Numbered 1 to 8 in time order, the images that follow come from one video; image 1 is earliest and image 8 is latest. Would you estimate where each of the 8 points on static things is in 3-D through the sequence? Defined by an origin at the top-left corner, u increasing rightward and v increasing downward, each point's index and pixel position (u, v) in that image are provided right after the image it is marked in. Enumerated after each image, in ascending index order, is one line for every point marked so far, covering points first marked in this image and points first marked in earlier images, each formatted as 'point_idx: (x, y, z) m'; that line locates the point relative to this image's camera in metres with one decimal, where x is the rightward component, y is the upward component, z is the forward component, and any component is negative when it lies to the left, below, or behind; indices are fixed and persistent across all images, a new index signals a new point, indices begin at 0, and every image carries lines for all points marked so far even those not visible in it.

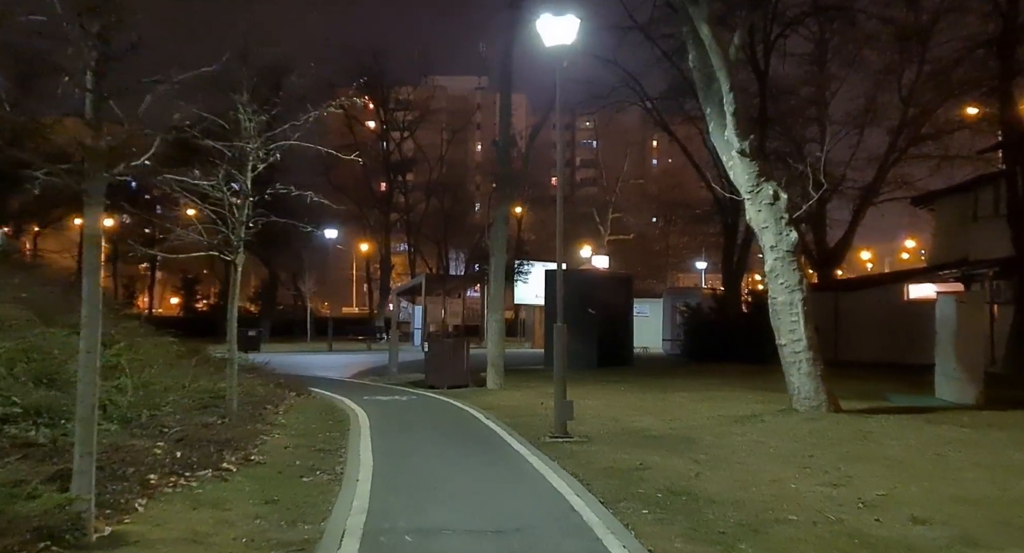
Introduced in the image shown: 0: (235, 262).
0: (-3.9, +0.2, +15.3) m
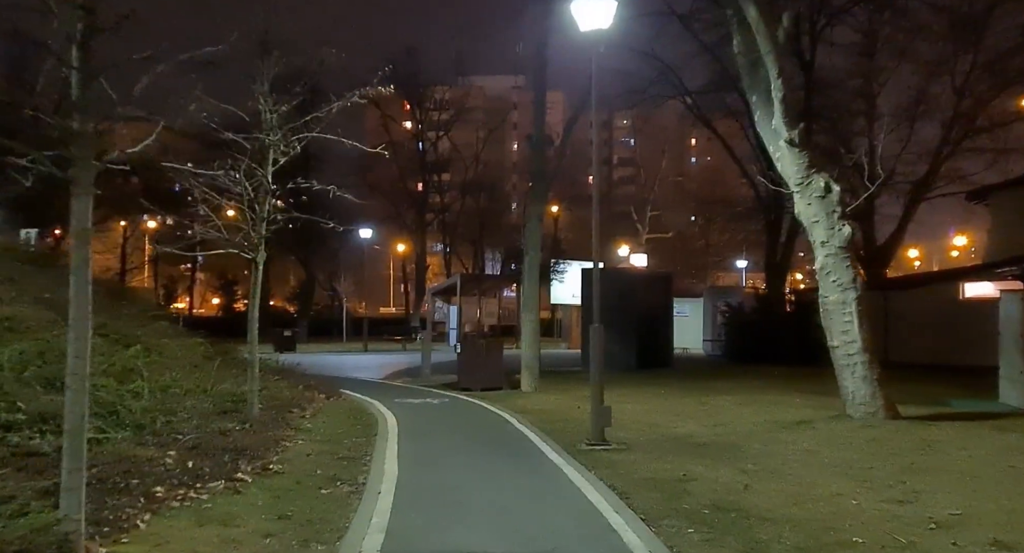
0: (-3.5, +0.2, +14.6) m
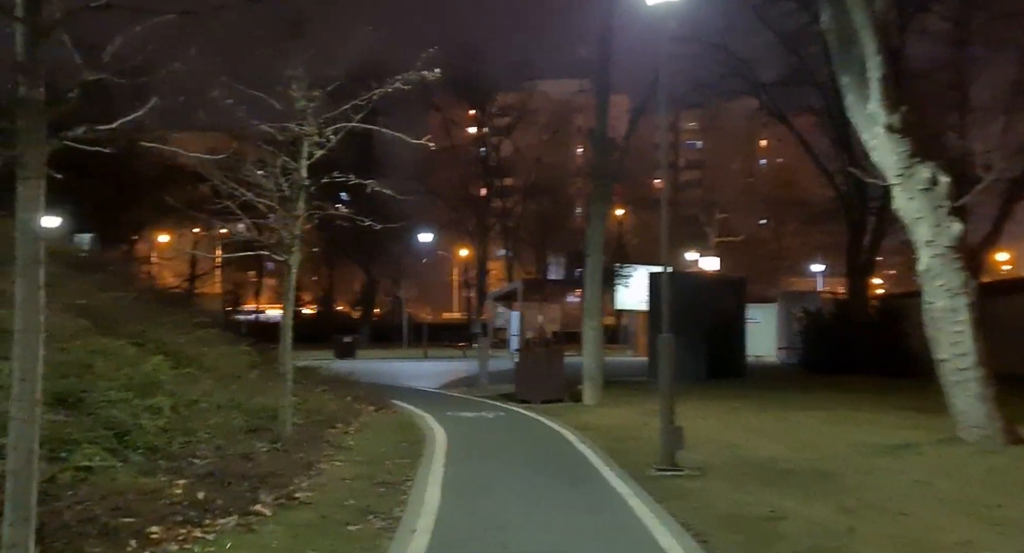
0: (-2.7, +0.2, +13.3) m
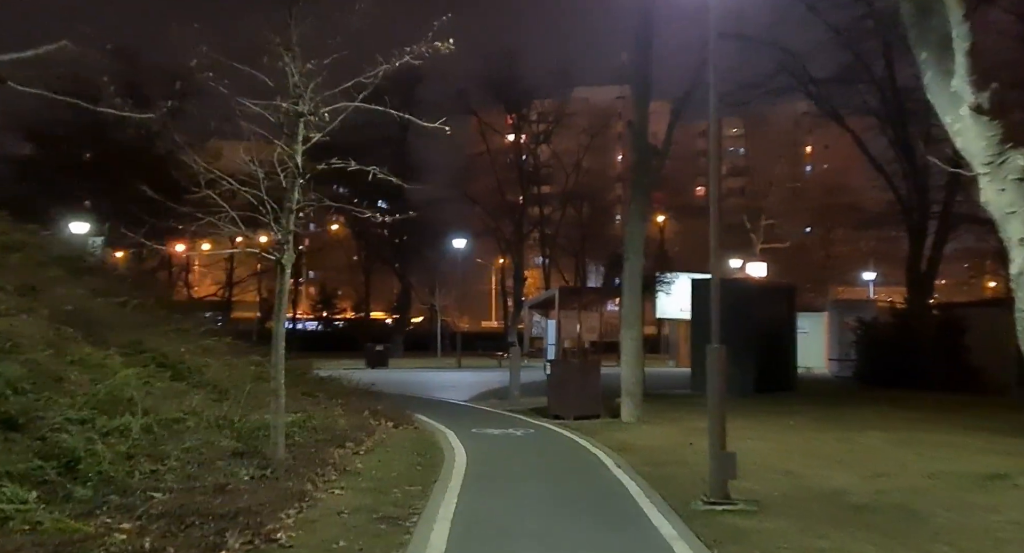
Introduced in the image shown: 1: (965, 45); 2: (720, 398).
0: (-2.5, +0.2, +11.7) m
1: (+4.7, +2.5, +11.4) m
2: (+2.3, -1.3, +12.0) m
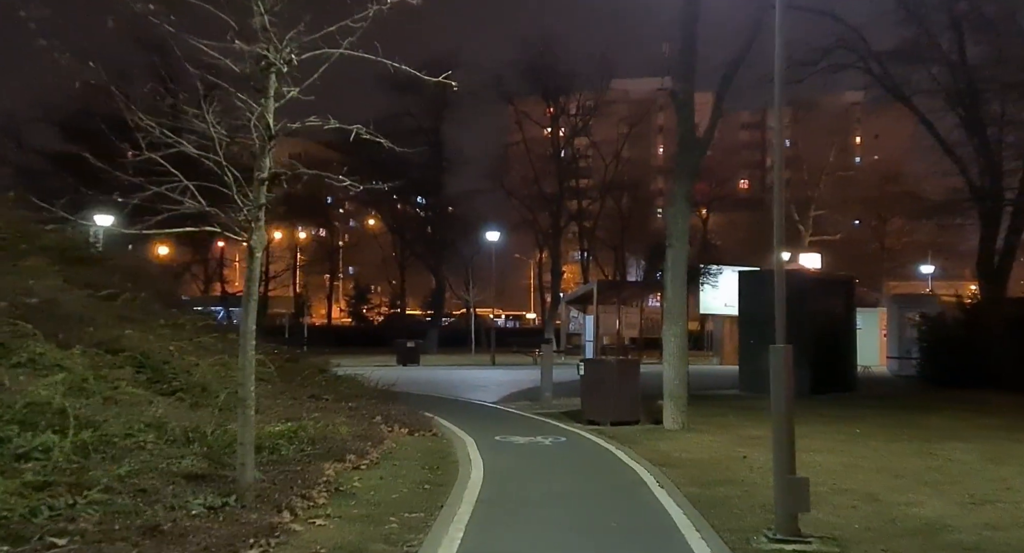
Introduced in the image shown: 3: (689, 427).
0: (-2.3, +0.3, +9.7) m
1: (+4.9, +2.6, +9.2) m
2: (+2.5, -1.2, +9.8) m
3: (+3.0, -2.6, +18.7) m
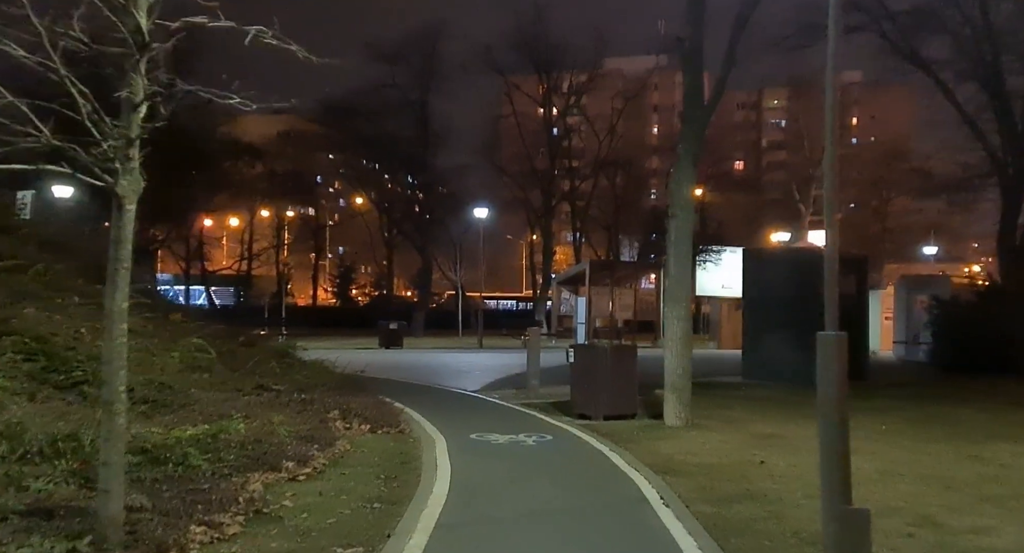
0: (-2.5, +0.5, +7.3) m
1: (+4.7, +2.8, +6.7) m
2: (+2.2, -0.9, +7.4) m
3: (+2.7, -2.2, +16.3) m
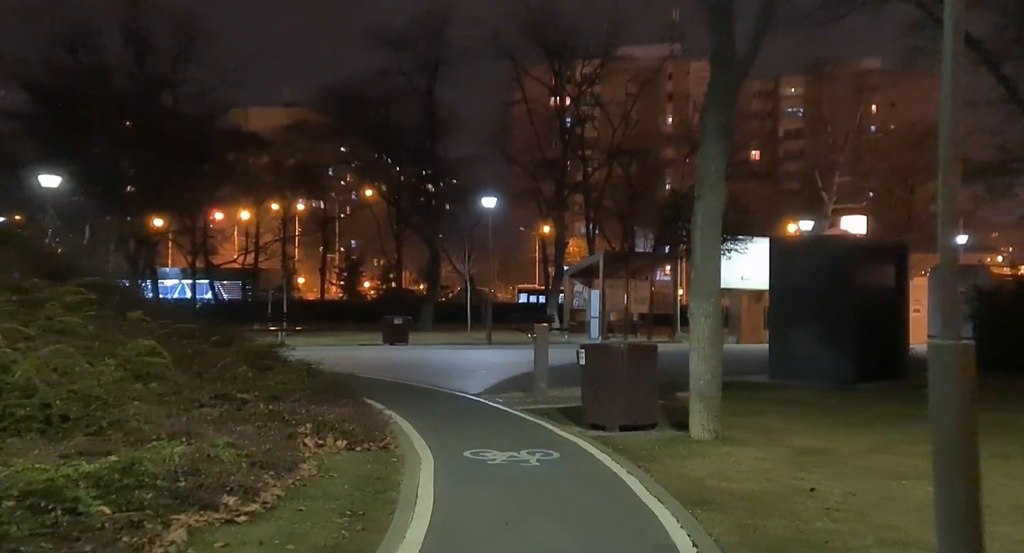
0: (-2.6, +0.6, +5.1) m
1: (+4.5, +2.9, +4.5) m
2: (+2.1, -0.9, +5.2) m
3: (+2.8, -2.1, +14.1) m
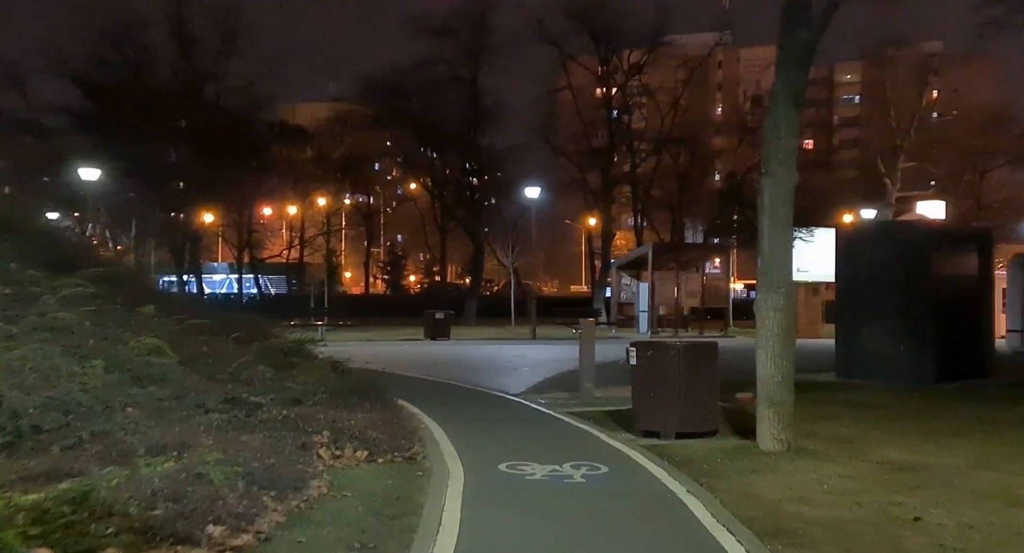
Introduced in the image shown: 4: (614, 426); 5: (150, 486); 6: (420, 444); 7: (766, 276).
0: (-2.5, +0.7, +3.7) m
1: (+4.6, +3.0, +2.7) m
2: (+2.2, -0.8, +3.6) m
3: (+3.2, -1.9, +12.4) m
4: (+1.4, -2.0, +14.8) m
5: (-2.6, -1.5, +8.1) m
6: (-1.1, -1.9, +12.4) m
7: (+2.9, 0.0, +12.3) m
